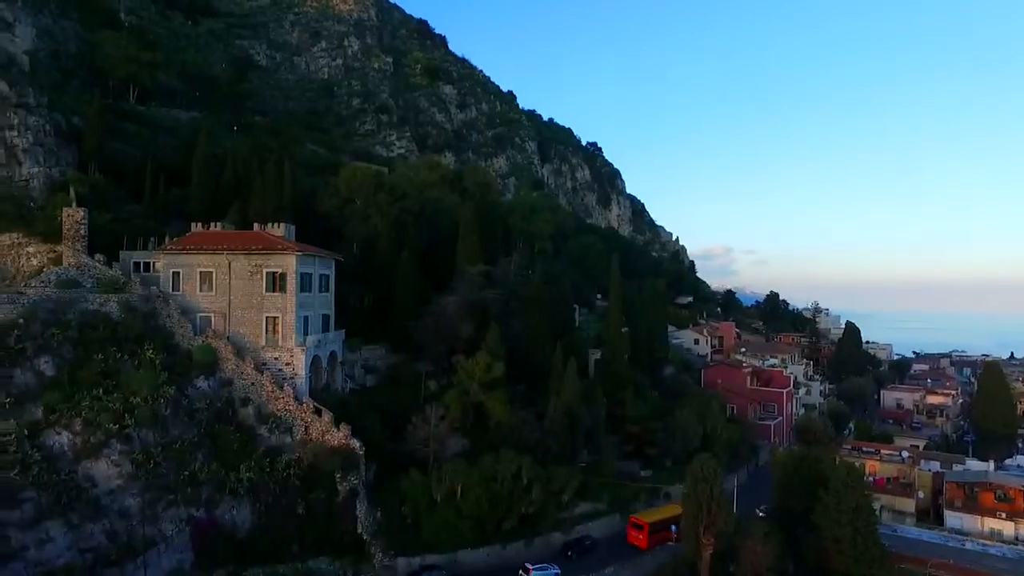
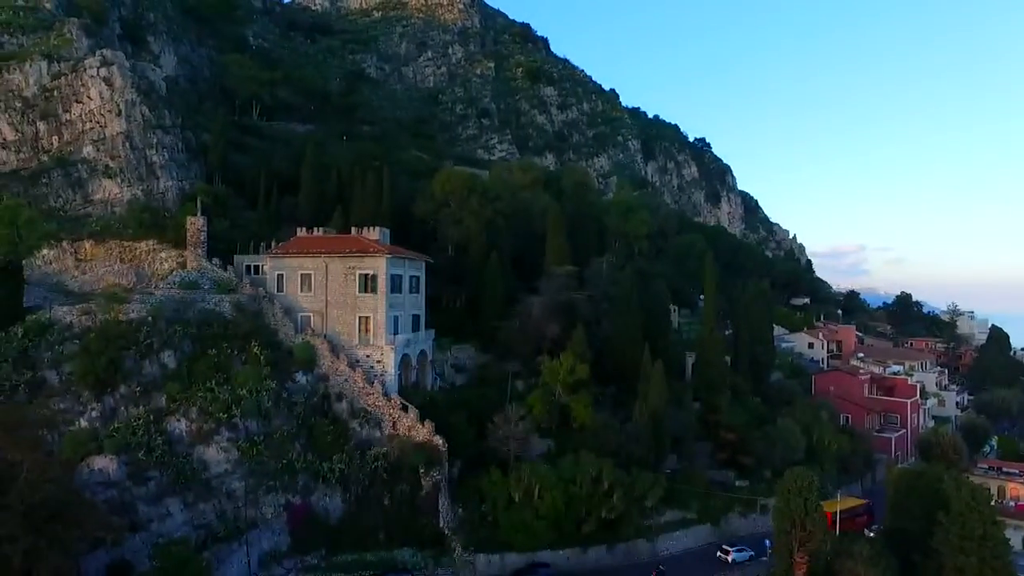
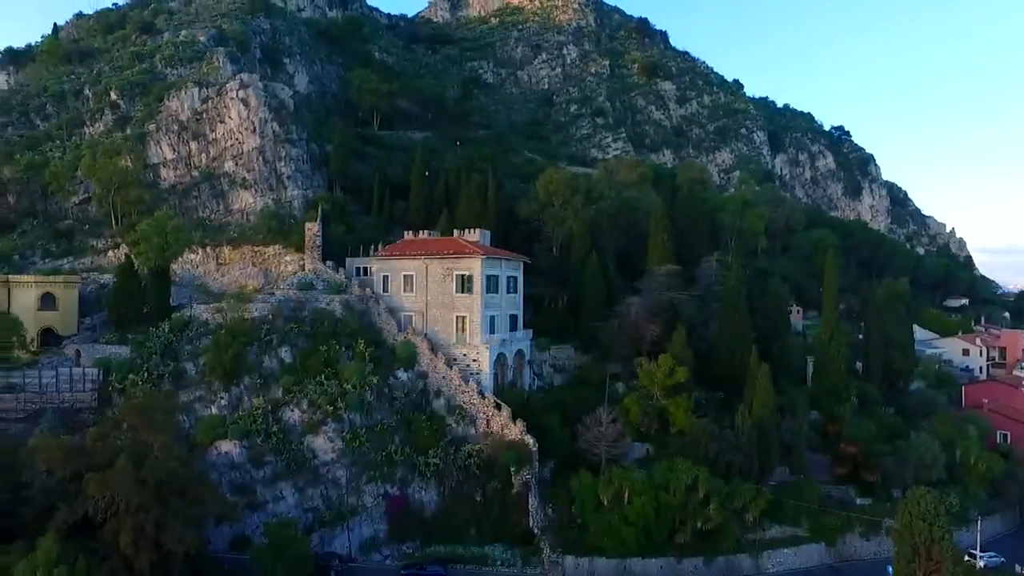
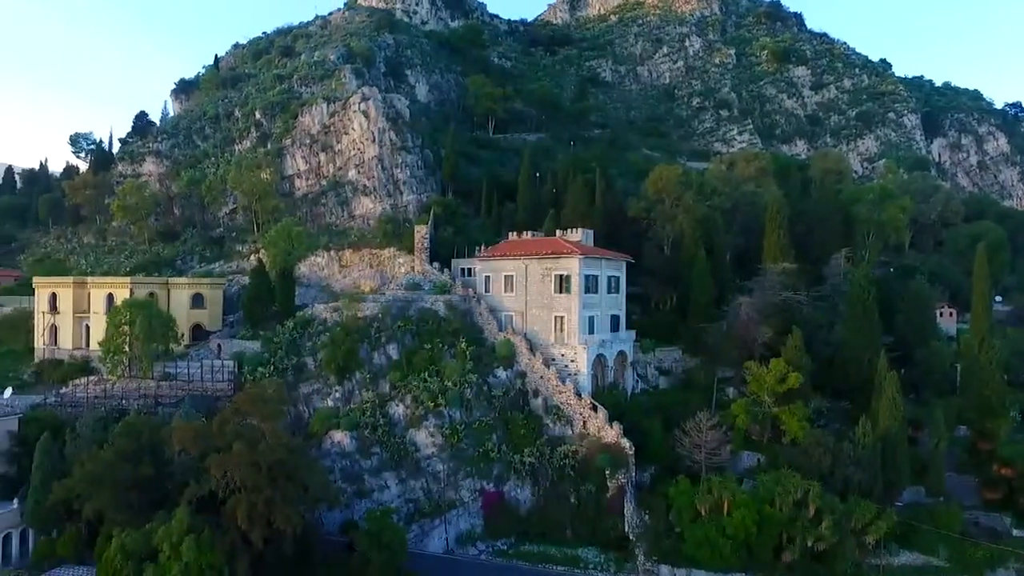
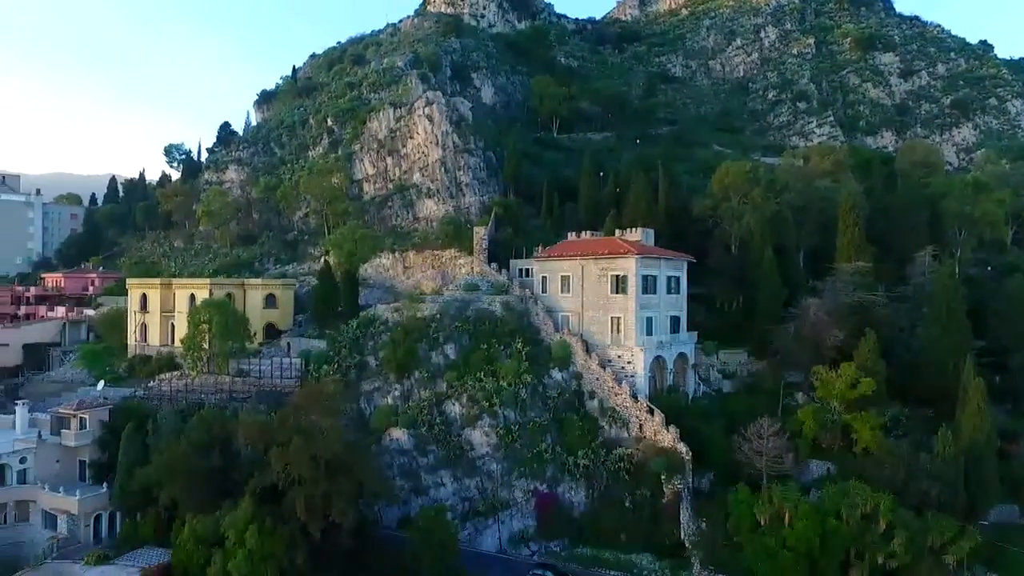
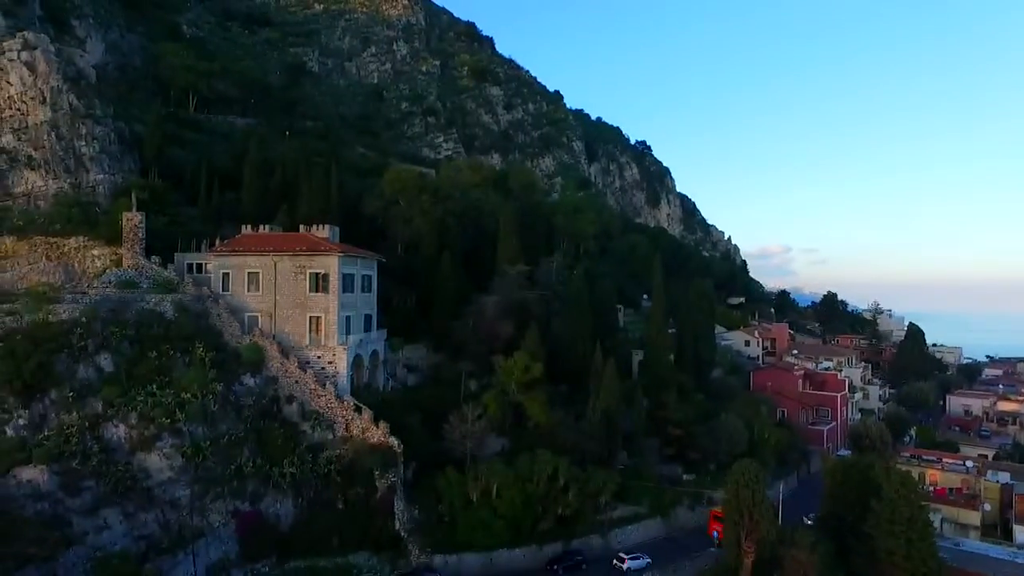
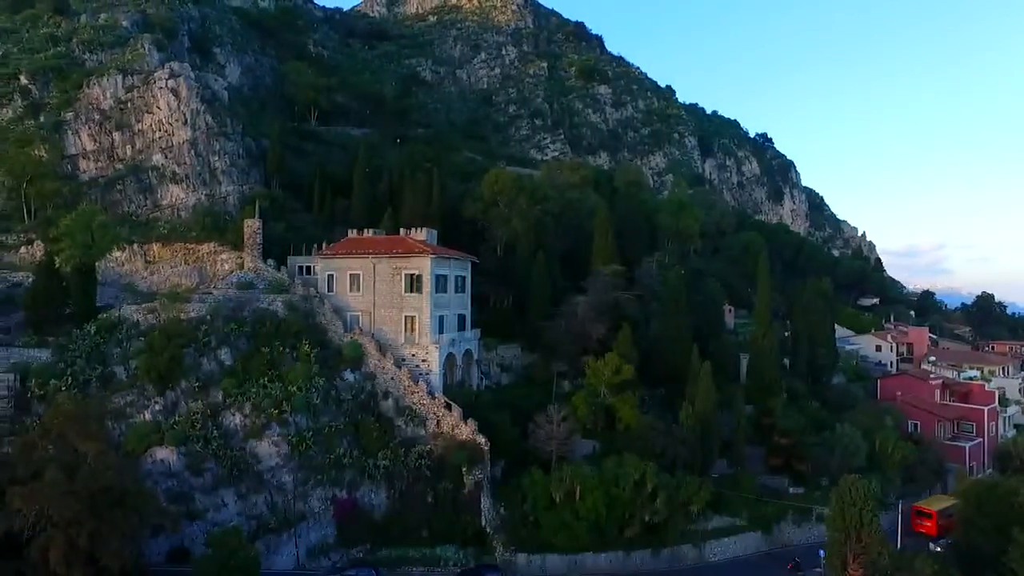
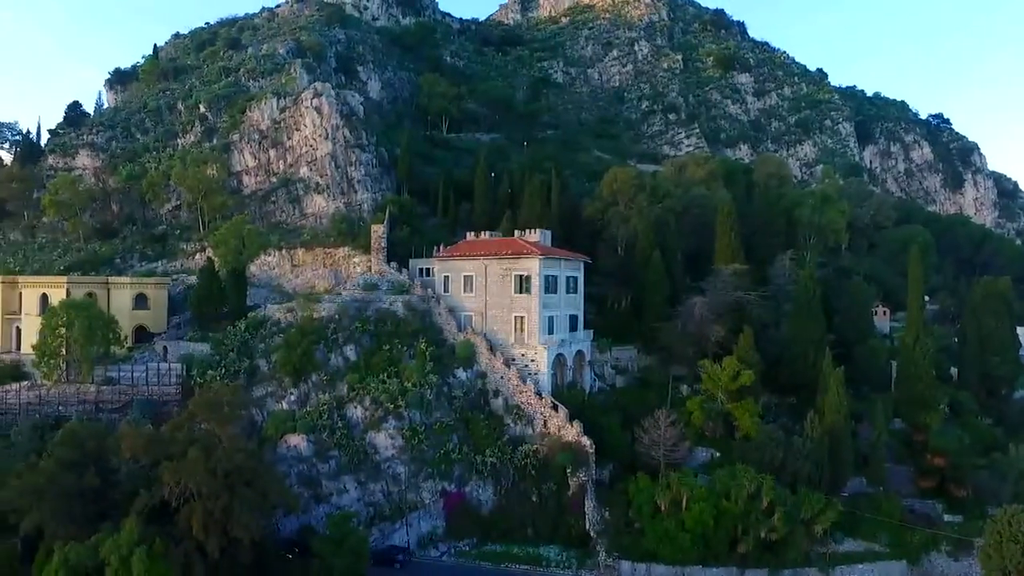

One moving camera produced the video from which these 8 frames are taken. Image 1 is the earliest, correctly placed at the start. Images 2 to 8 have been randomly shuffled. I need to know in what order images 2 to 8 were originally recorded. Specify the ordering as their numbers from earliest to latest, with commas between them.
6, 2, 7, 3, 8, 4, 5
